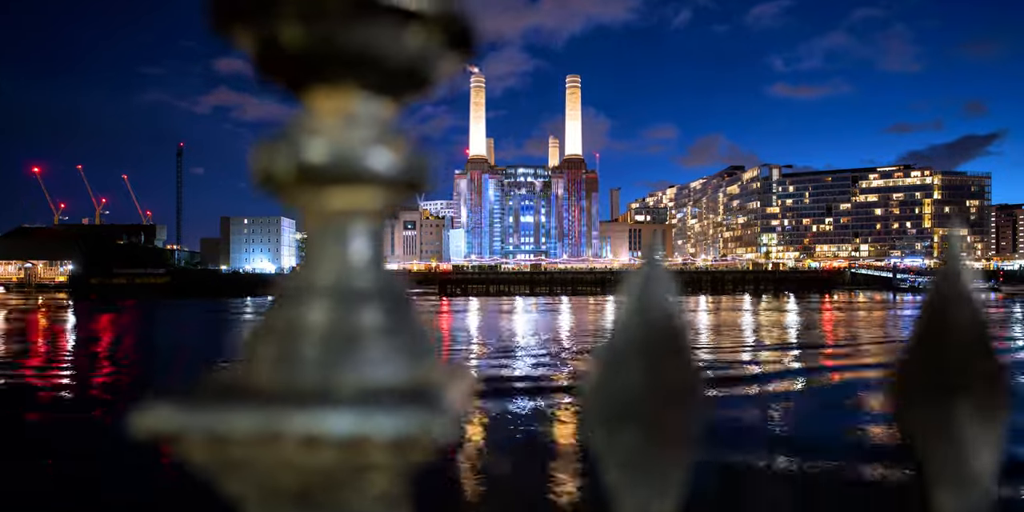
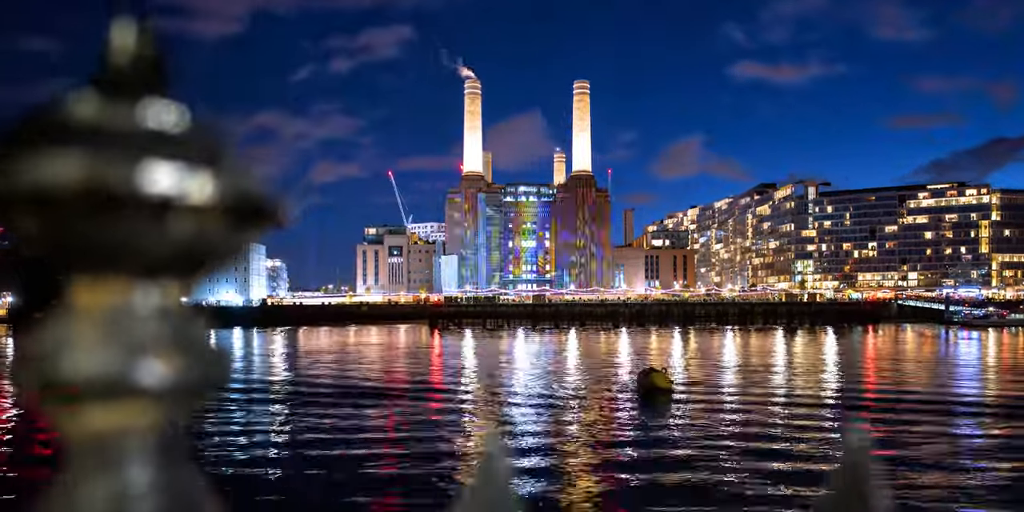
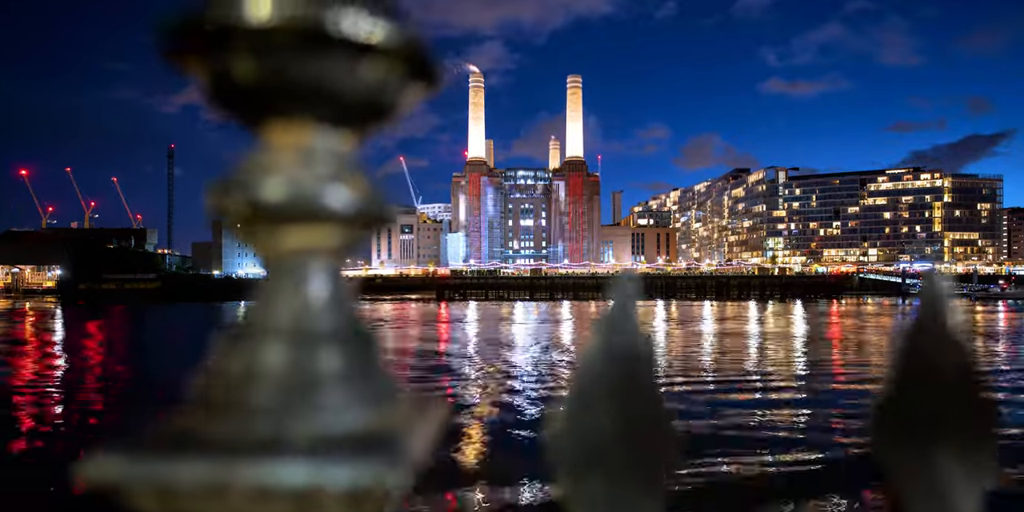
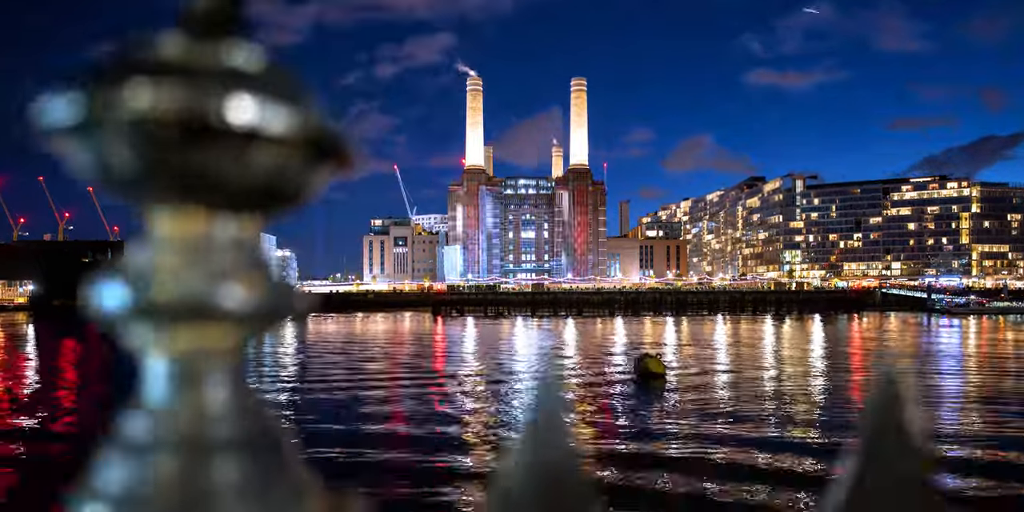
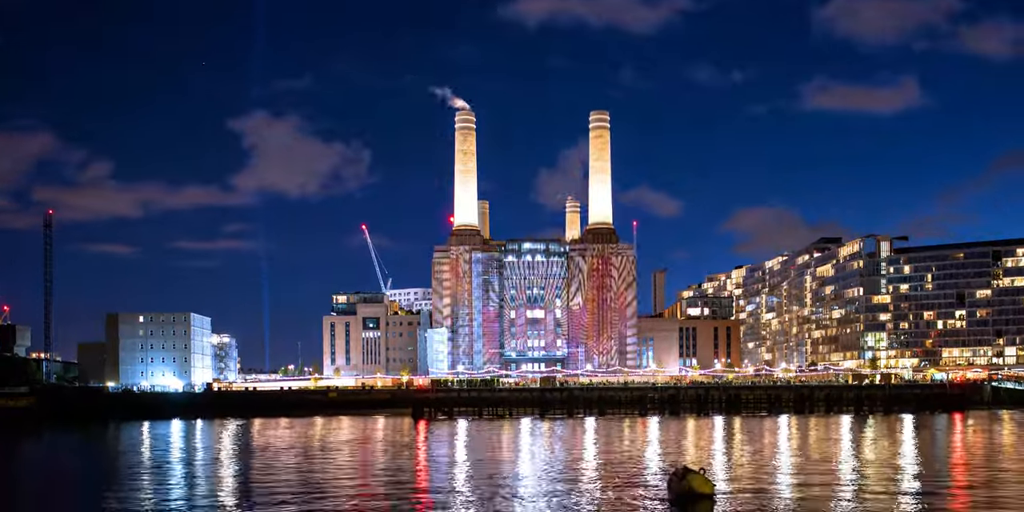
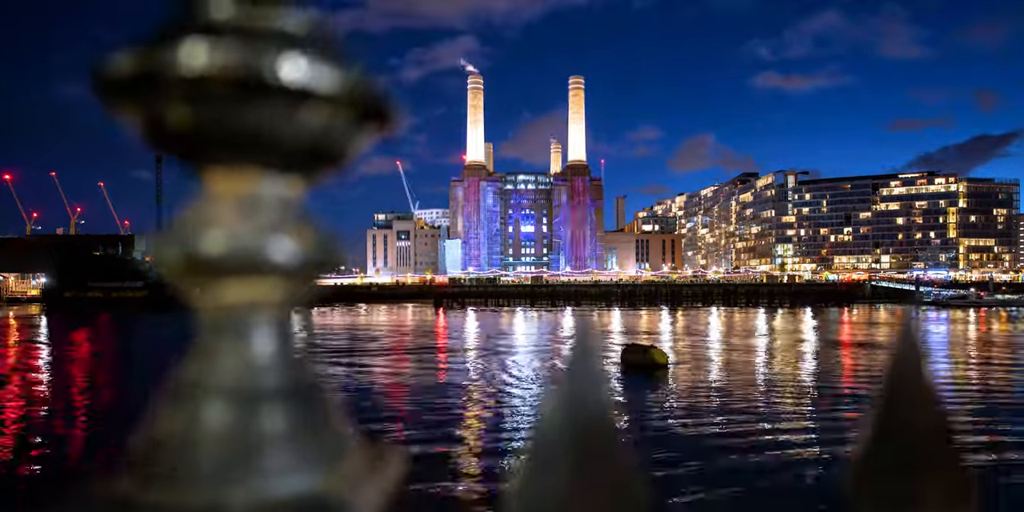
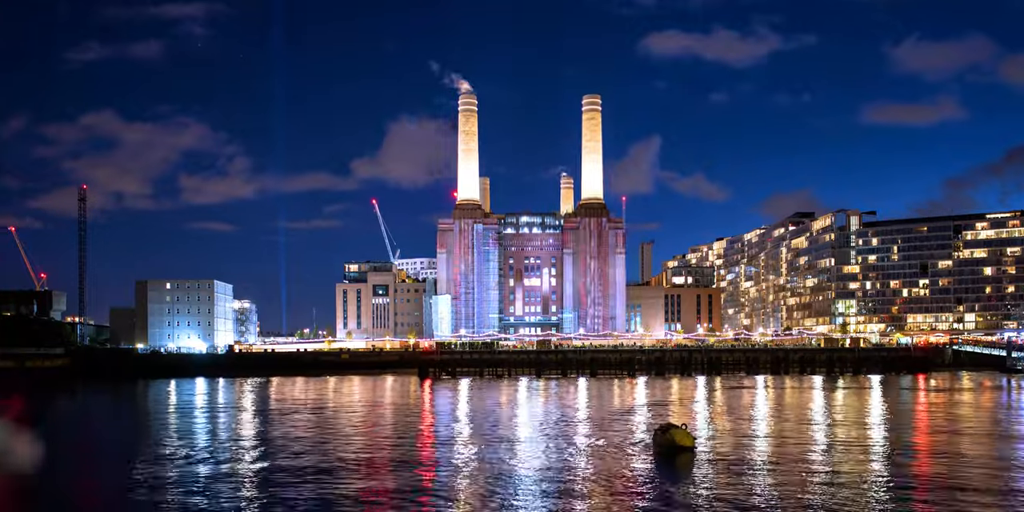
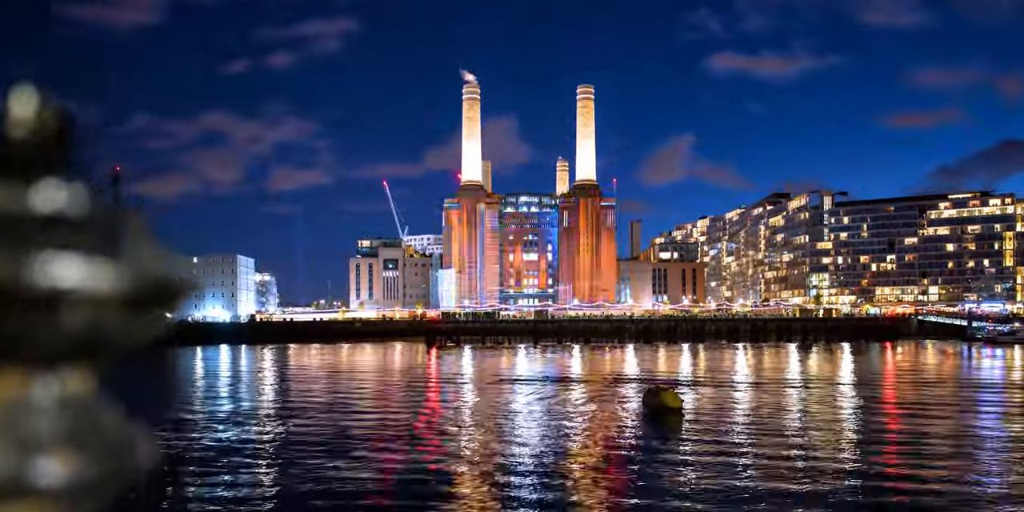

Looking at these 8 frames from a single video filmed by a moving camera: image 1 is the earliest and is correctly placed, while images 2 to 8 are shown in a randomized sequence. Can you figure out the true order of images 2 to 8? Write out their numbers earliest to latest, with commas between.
3, 6, 4, 2, 8, 7, 5
